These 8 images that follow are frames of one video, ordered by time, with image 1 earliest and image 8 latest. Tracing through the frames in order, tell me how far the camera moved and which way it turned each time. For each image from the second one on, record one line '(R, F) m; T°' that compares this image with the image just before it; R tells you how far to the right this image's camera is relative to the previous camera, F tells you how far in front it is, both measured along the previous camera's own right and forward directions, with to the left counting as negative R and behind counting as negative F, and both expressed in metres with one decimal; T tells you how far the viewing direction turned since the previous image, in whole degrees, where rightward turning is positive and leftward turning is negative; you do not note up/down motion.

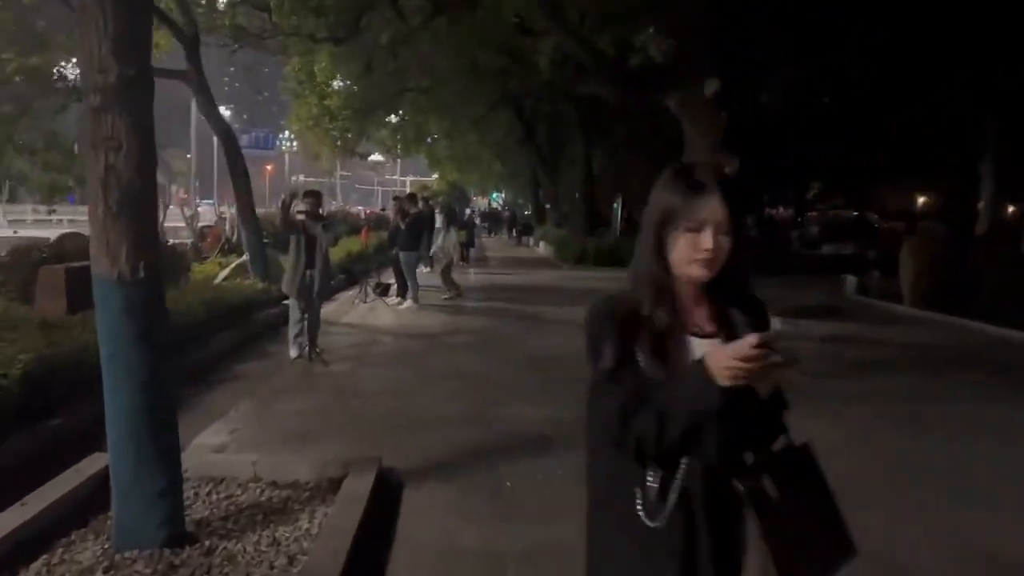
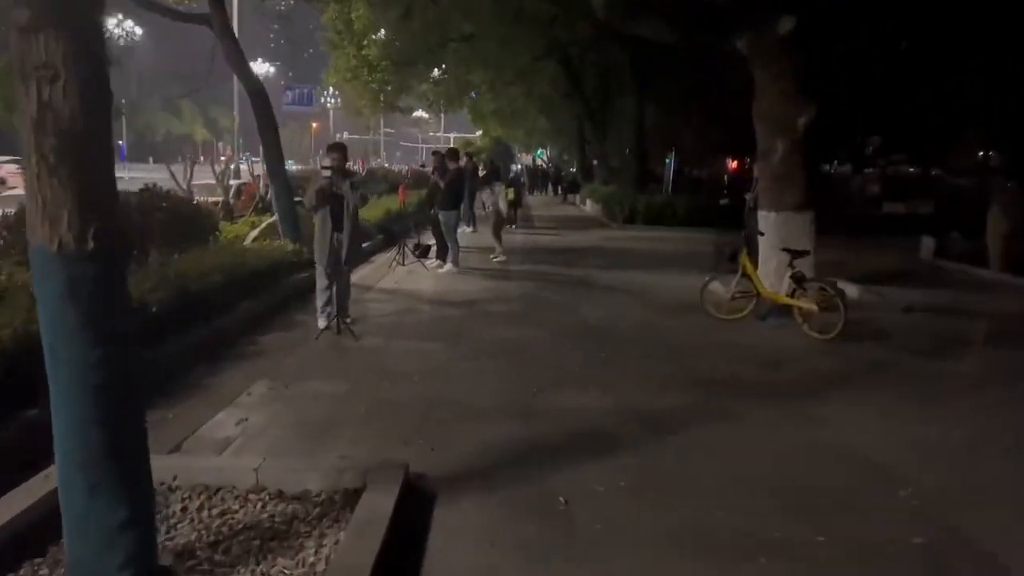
(-0.1, +1.2) m; -3°
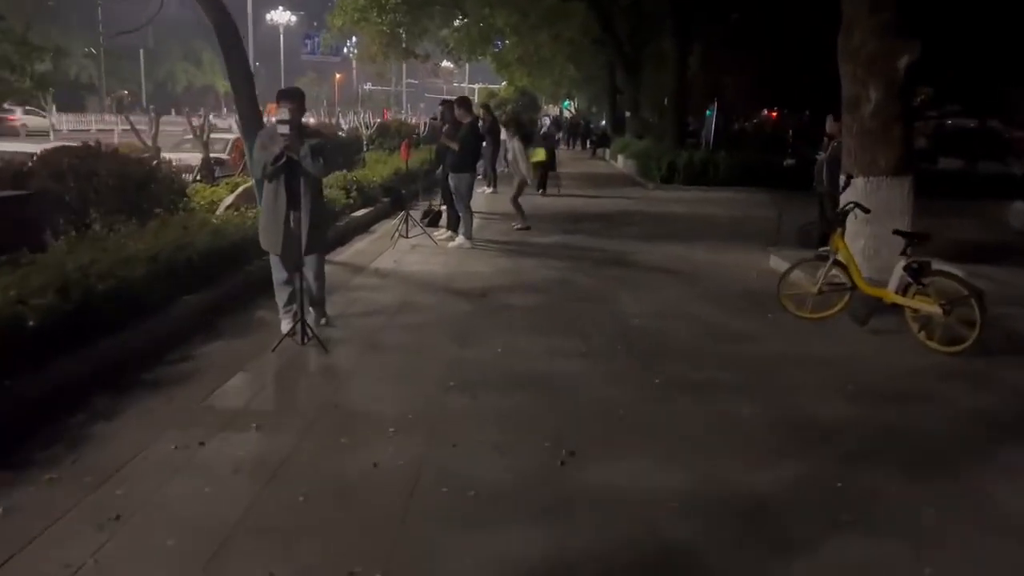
(0.0, +2.5) m; -2°
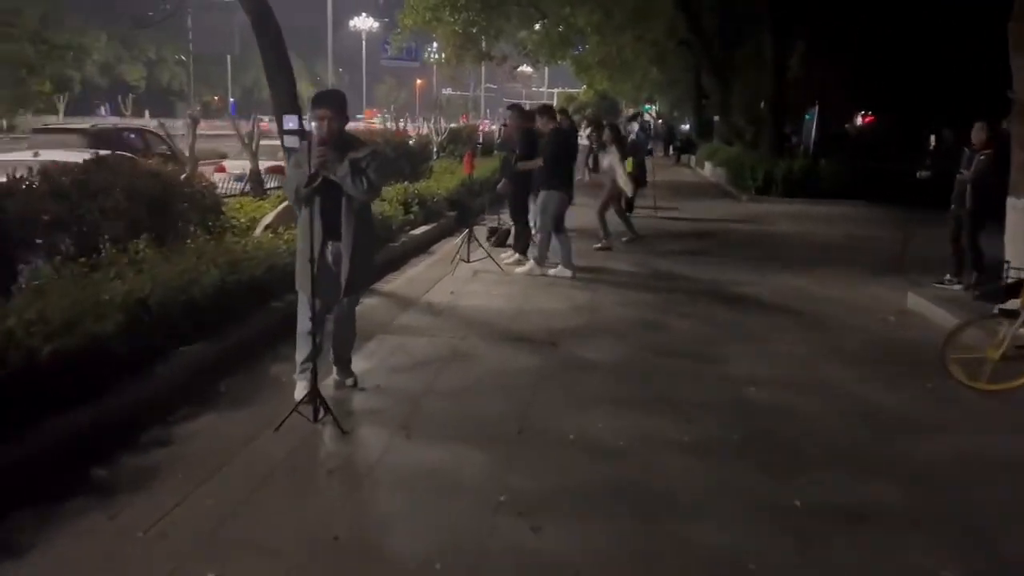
(0.0, +1.9) m; -5°
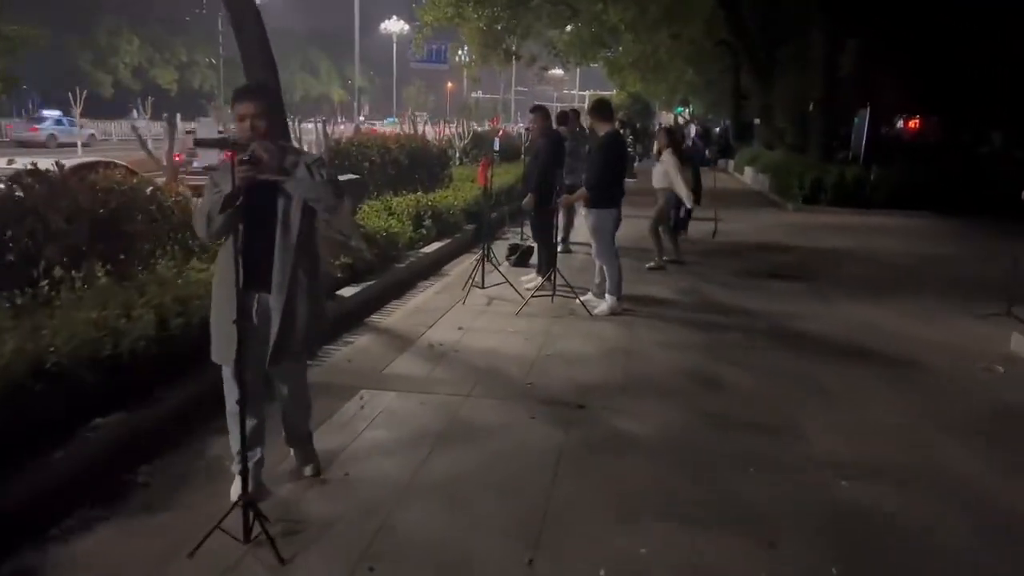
(+0.1, +1.6) m; -2°
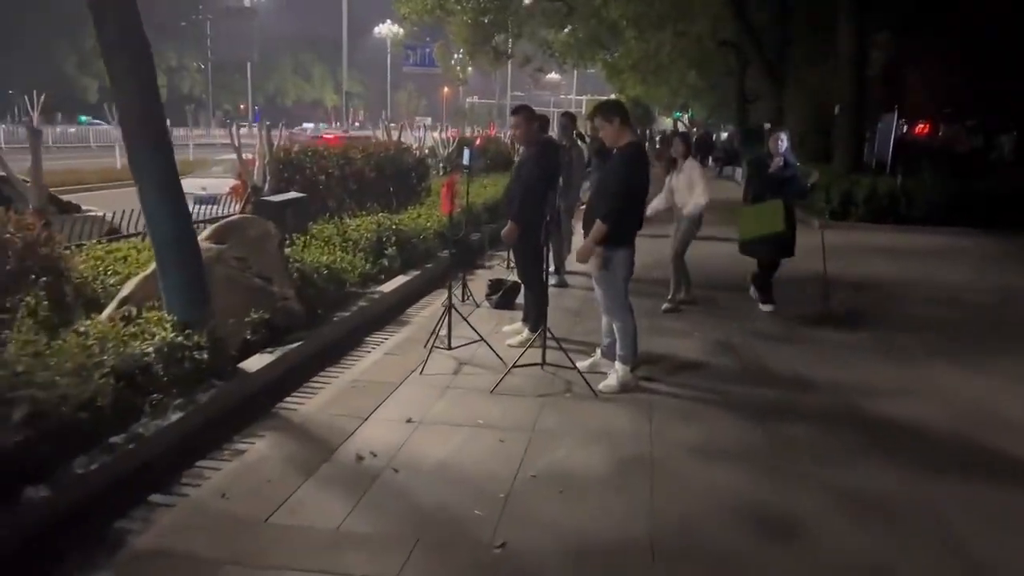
(+0.2, +2.6) m; 0°
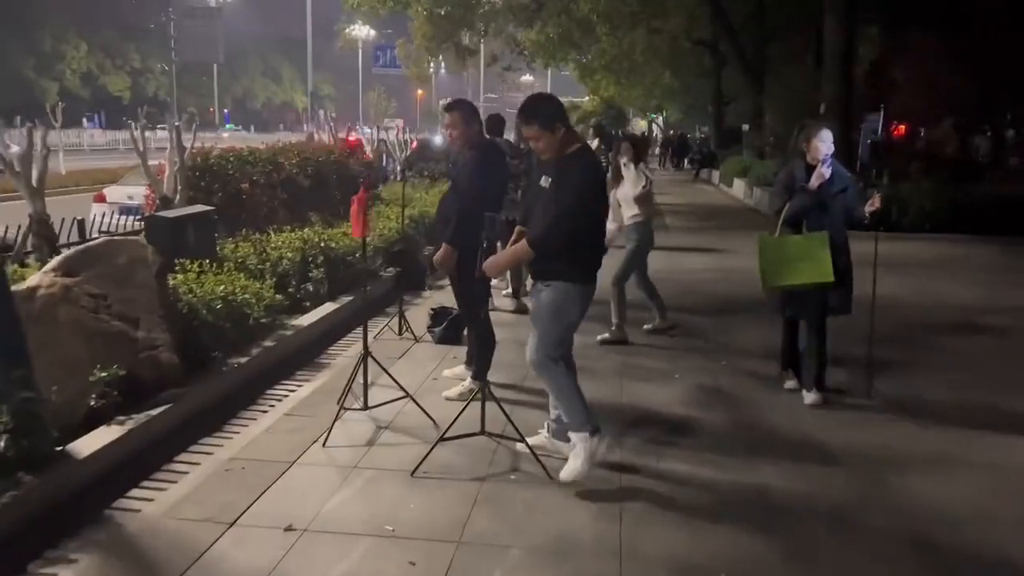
(+0.3, +1.6) m; +2°
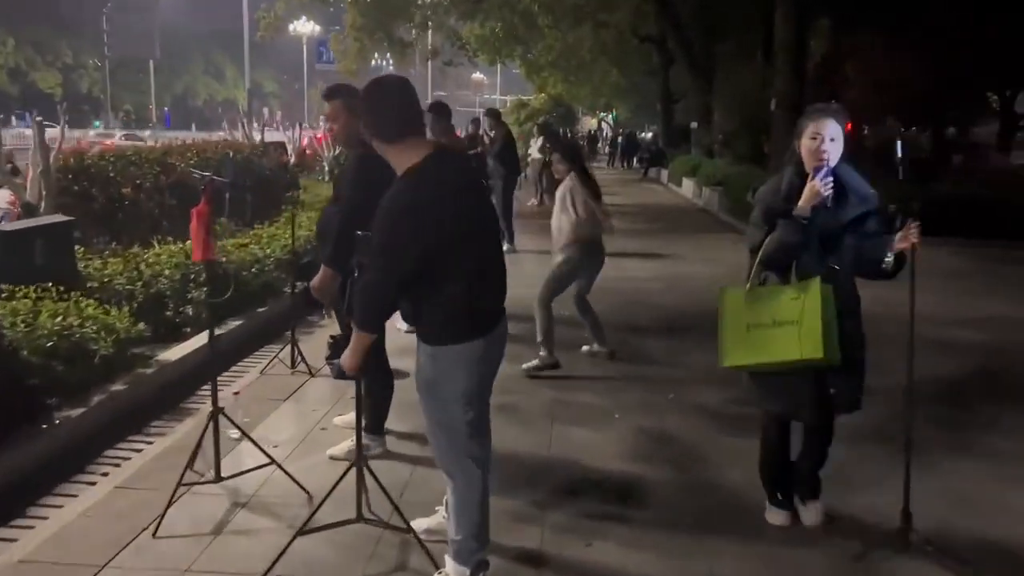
(+0.3, +1.2) m; +3°
